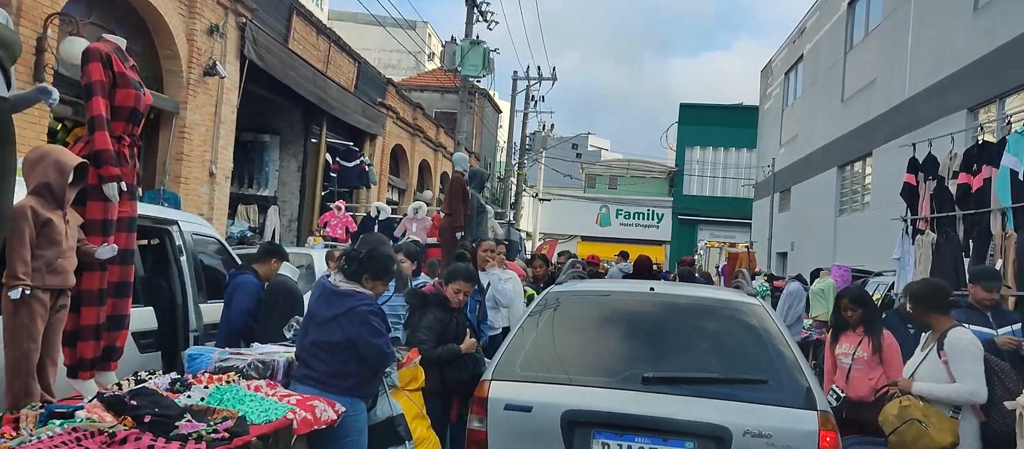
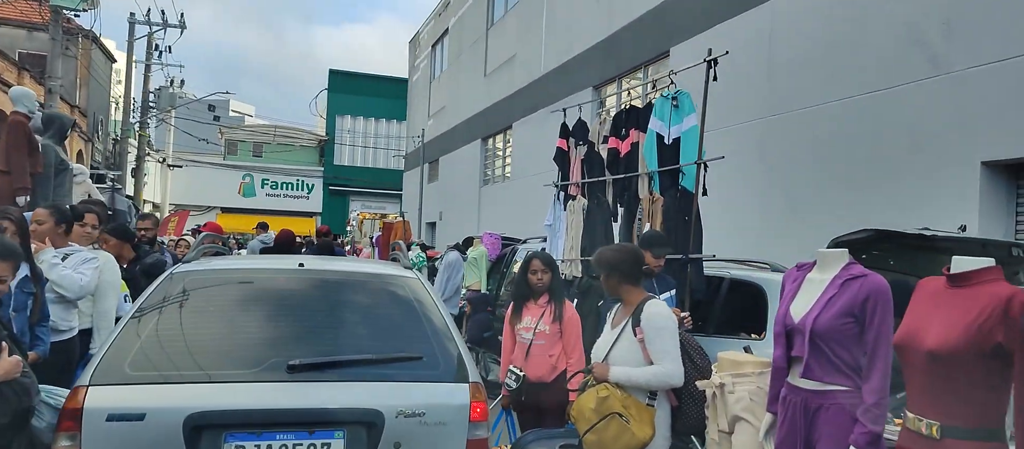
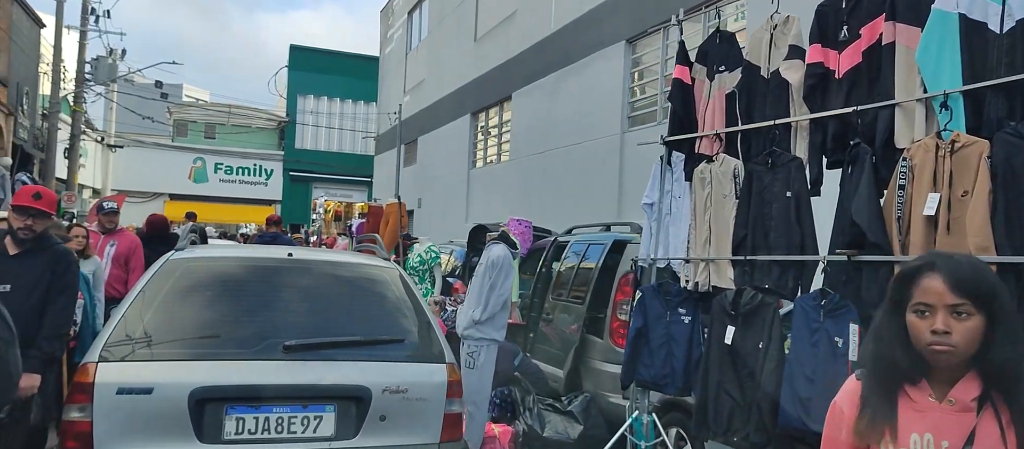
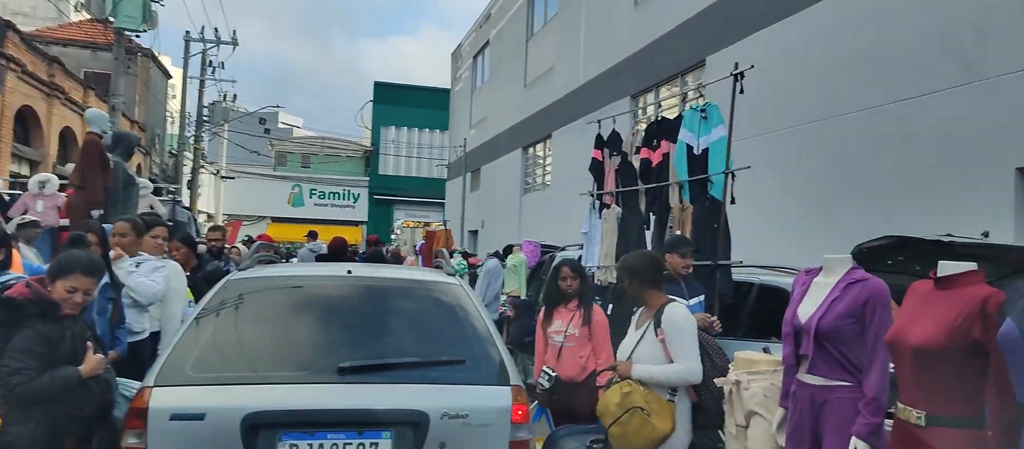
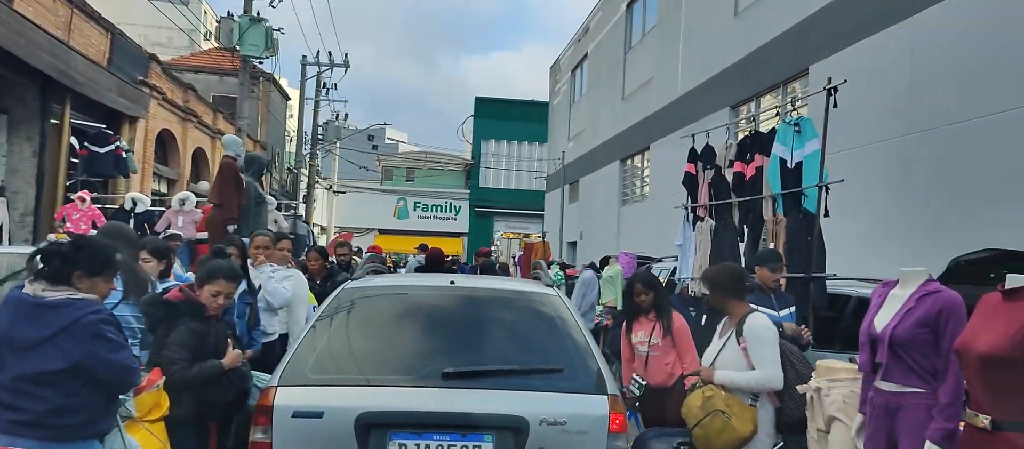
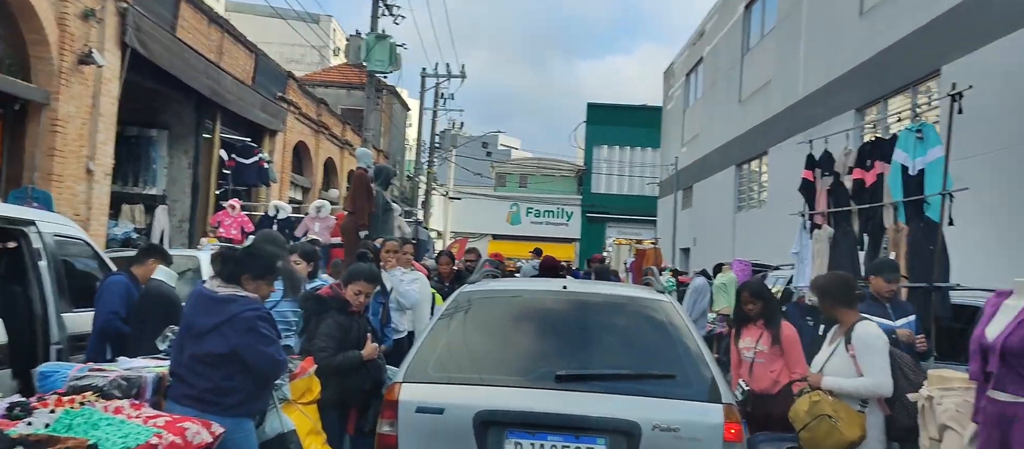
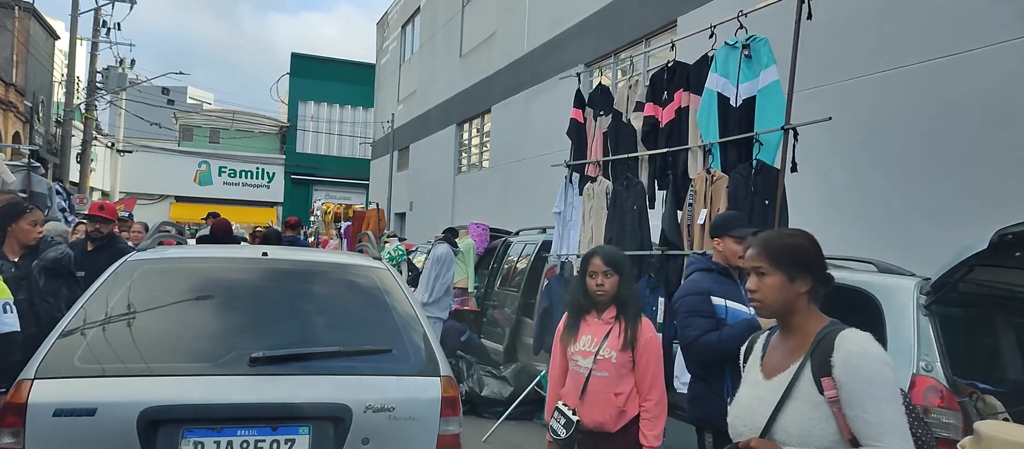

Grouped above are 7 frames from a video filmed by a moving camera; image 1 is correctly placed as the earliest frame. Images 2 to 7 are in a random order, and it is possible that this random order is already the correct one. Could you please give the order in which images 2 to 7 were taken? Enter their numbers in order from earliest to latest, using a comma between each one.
6, 5, 4, 2, 7, 3
